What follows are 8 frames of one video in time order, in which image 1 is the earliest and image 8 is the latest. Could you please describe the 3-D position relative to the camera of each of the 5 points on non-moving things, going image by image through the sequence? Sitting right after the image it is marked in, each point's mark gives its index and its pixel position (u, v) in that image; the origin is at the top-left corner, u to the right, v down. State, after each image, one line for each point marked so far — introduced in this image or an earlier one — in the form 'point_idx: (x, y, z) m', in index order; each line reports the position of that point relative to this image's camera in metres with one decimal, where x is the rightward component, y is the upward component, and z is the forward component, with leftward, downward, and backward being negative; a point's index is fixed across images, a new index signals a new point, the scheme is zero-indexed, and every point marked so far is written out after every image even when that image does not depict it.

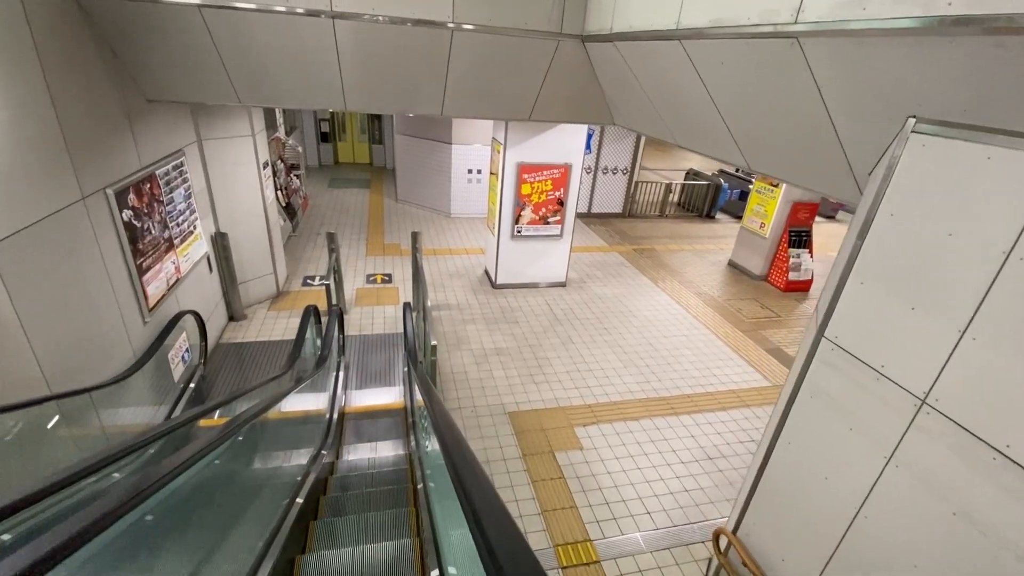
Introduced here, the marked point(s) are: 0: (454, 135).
0: (-1.2, +3.1, +9.8) m
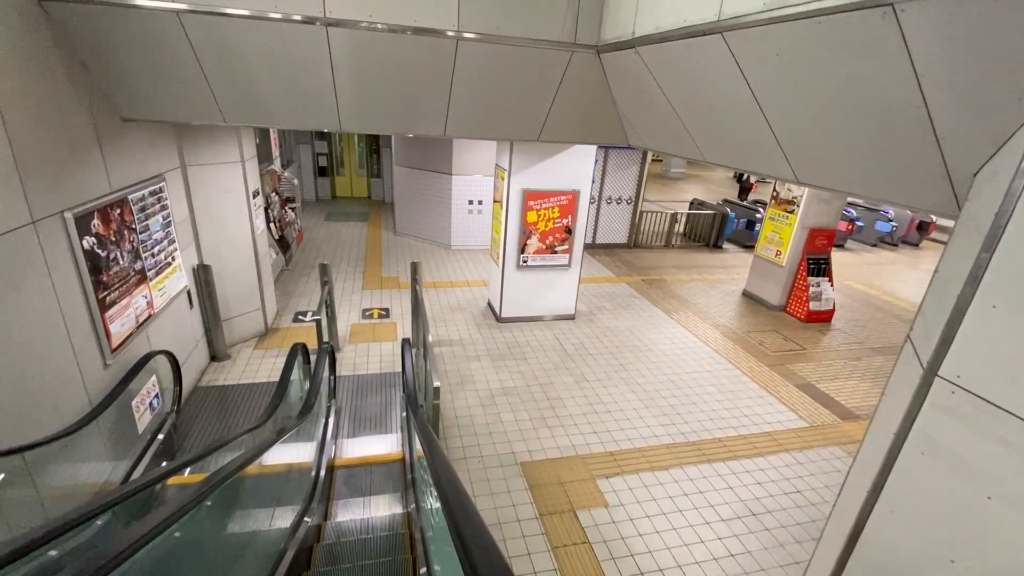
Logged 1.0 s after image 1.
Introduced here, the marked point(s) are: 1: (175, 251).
0: (-1.1, +2.4, +9.5) m
1: (-3.3, +0.4, +4.7) m
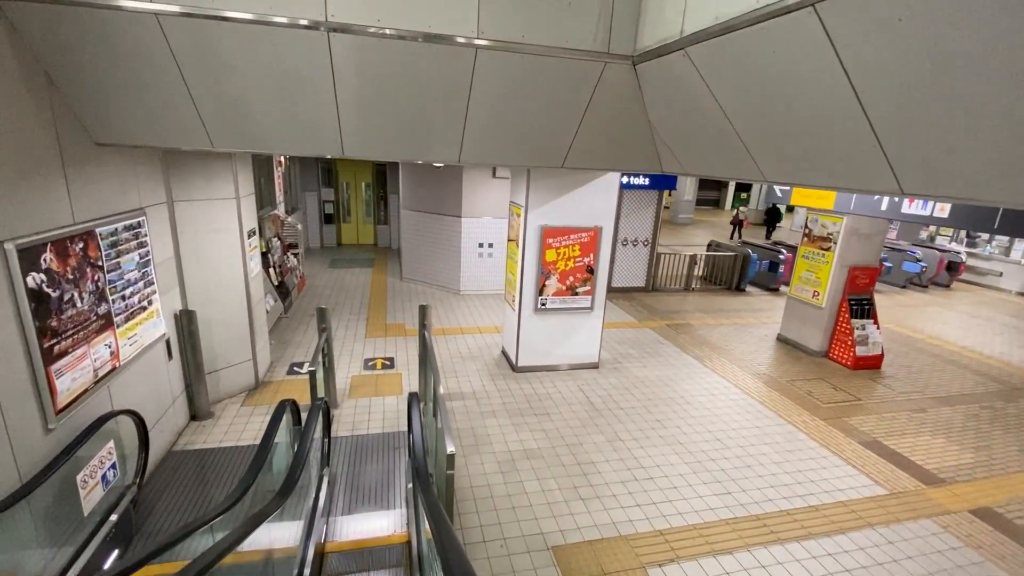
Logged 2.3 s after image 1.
0: (-0.9, +1.5, +9.1) m
1: (-3.1, 0.0, +4.2) m
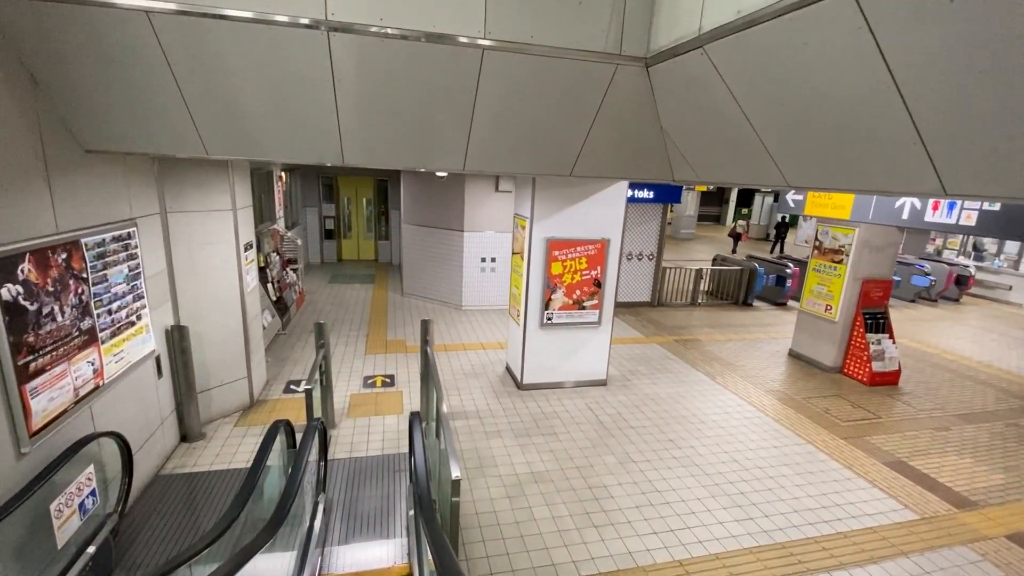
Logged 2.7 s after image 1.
0: (-0.9, +1.2, +9.0) m
1: (-3.0, -0.2, +4.0) m
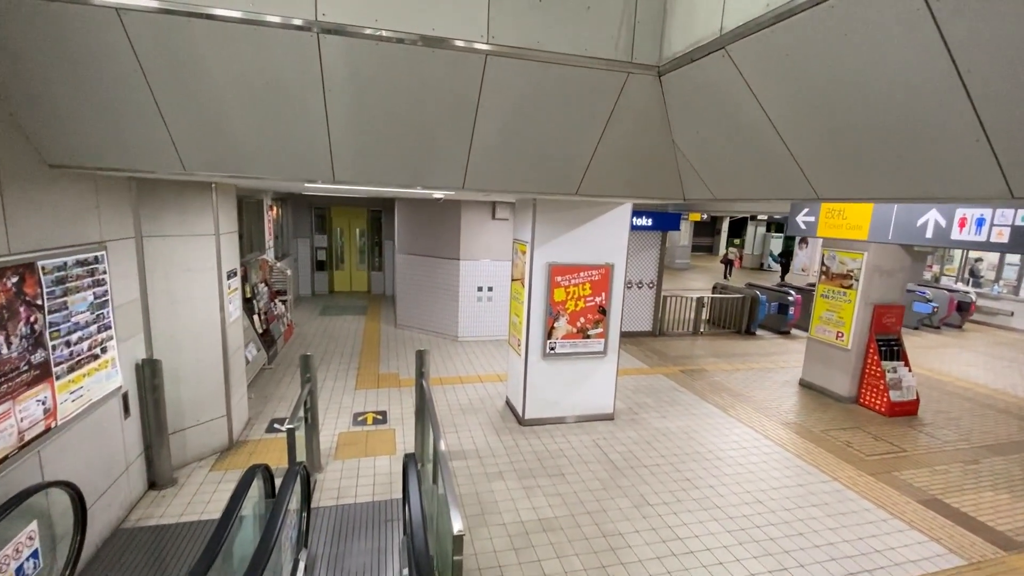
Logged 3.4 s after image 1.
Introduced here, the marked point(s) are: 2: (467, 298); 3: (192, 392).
0: (-0.9, +0.7, +8.7) m
1: (-3.0, -0.4, +3.6) m
2: (-0.8, -0.2, +8.9) m
3: (-3.0, -1.0, +4.6) m
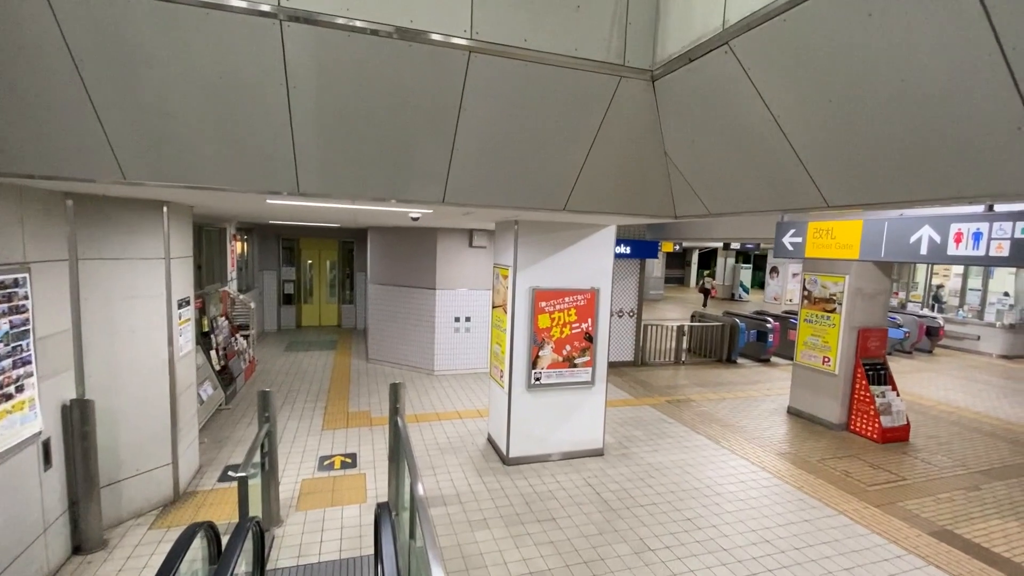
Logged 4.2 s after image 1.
0: (-1.3, +0.2, +8.4) m
1: (-3.1, -0.6, +3.1) m
2: (-1.2, -0.7, +8.5) m
3: (-3.2, -1.2, +4.0) m
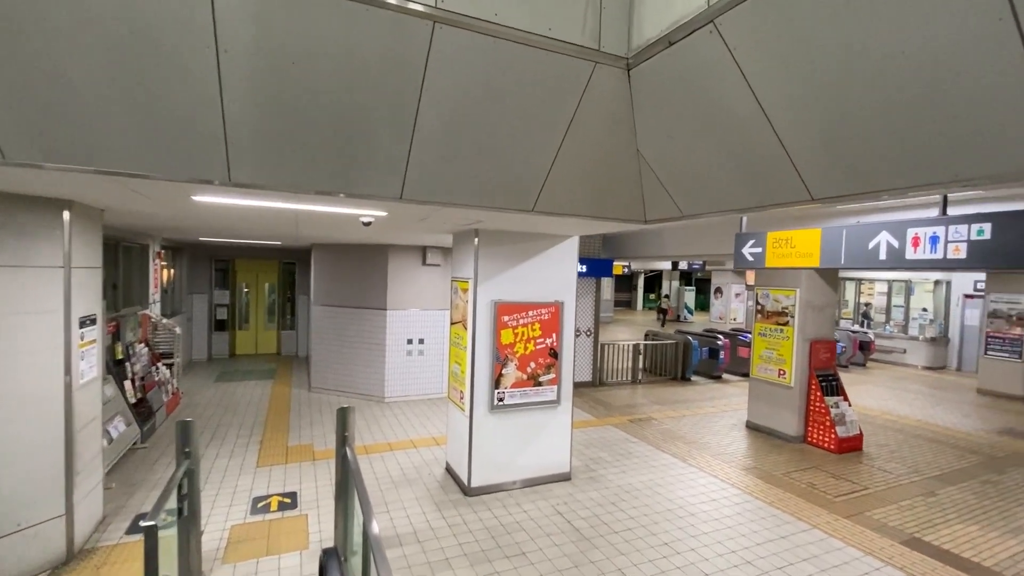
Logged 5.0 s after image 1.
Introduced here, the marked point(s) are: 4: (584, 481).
0: (-2.0, -0.2, +7.9) m
1: (-3.2, -0.6, +2.4) m
2: (-1.9, -1.1, +8.0) m
3: (-3.4, -1.3, +3.3) m
4: (+0.8, -2.1, +5.2) m
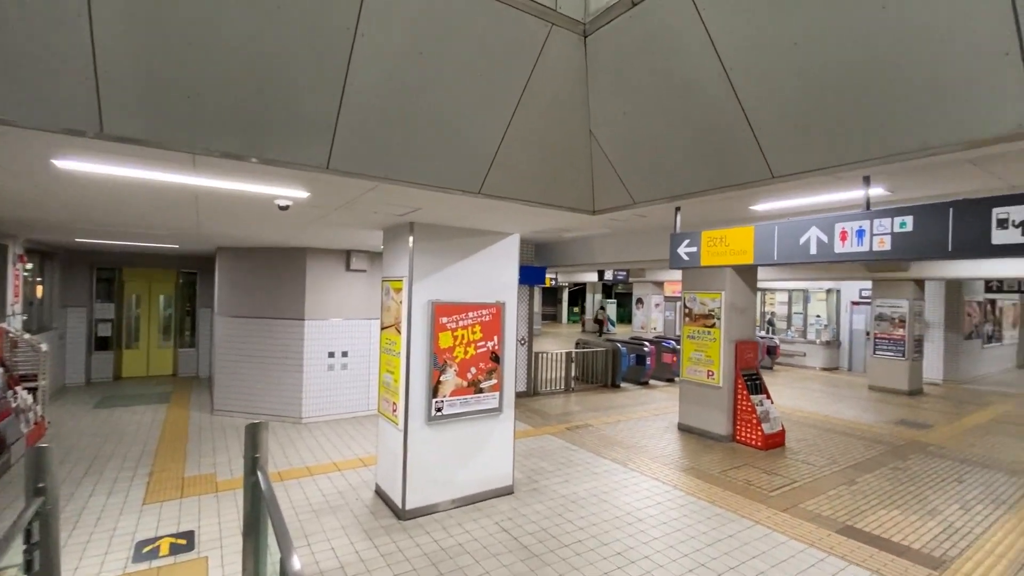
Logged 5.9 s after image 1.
0: (-3.0, -0.3, +7.2) m
1: (-3.4, -0.5, +1.6) m
2: (-3.0, -1.2, +7.3) m
3: (-3.7, -1.3, +2.4) m
4: (+0.1, -2.1, +4.9) m
